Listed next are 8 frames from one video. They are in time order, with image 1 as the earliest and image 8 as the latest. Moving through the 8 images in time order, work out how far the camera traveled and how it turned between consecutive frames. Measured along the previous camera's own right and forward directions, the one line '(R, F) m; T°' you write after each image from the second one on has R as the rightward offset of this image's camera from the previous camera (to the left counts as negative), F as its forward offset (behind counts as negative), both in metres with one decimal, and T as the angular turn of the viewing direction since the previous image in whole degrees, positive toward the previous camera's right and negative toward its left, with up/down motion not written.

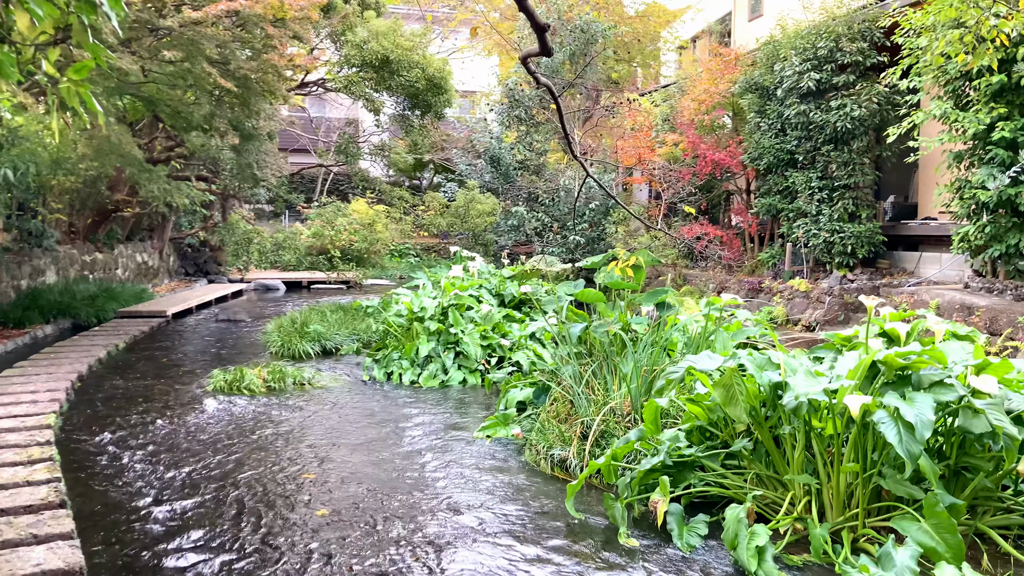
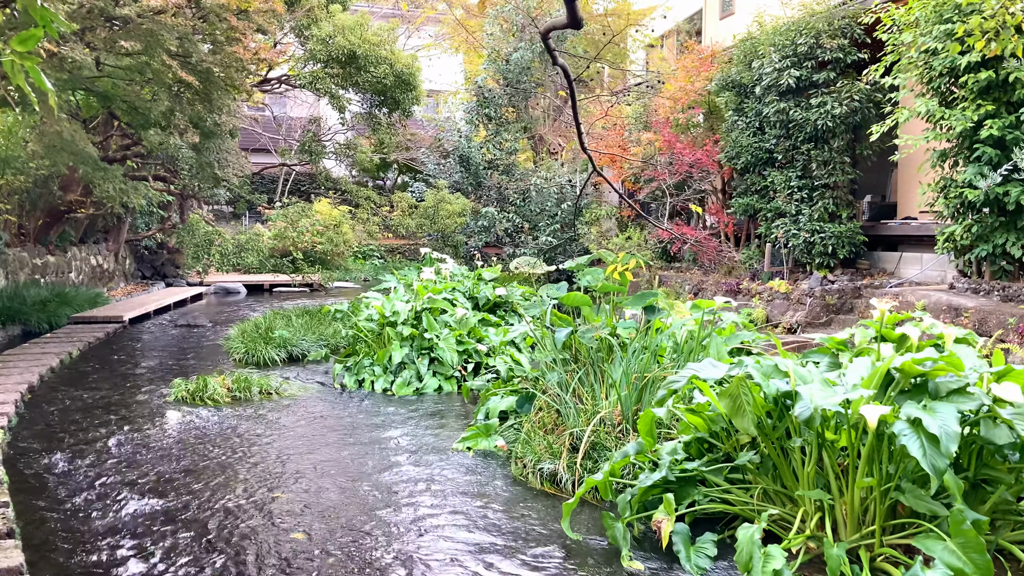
(-0.1, +0.2) m; +2°
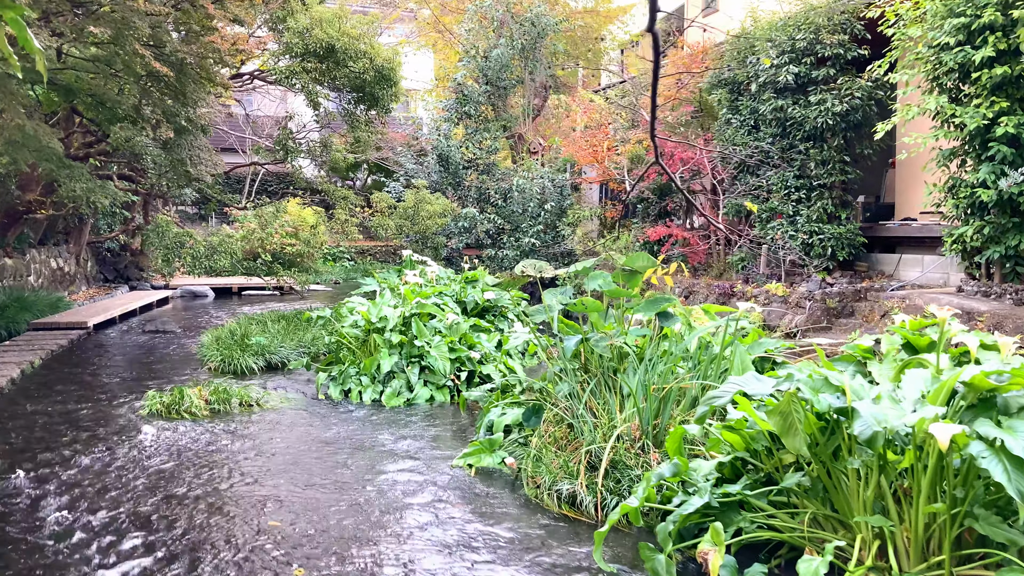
(-0.2, +0.3) m; +2°
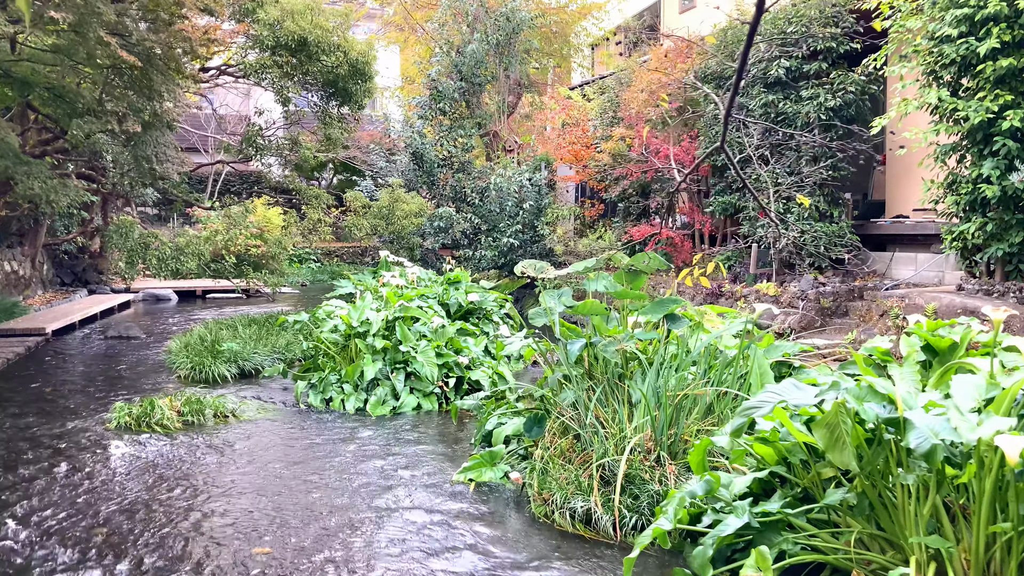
(-0.2, +0.3) m; +2°
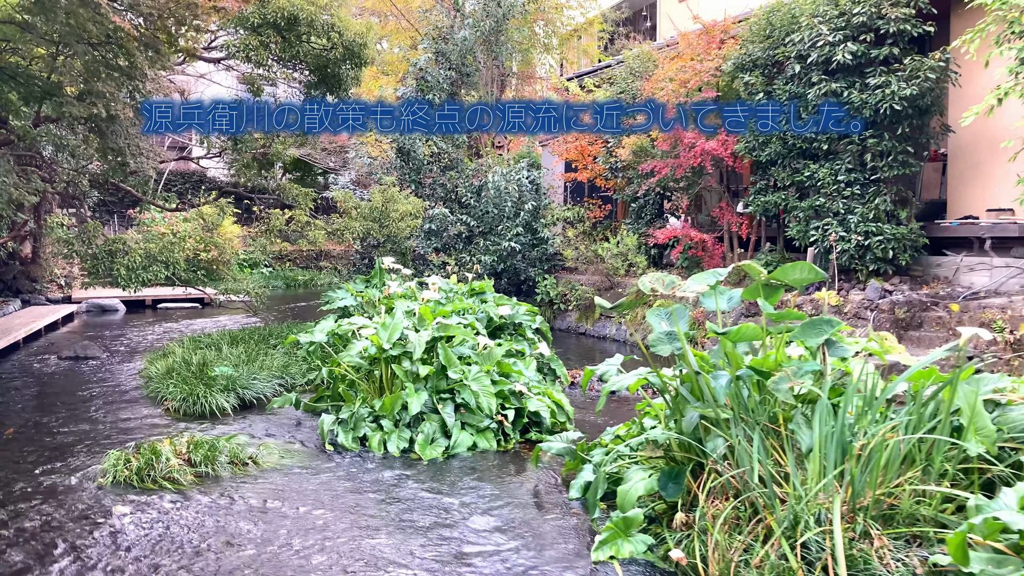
(-0.7, +0.9) m; +4°
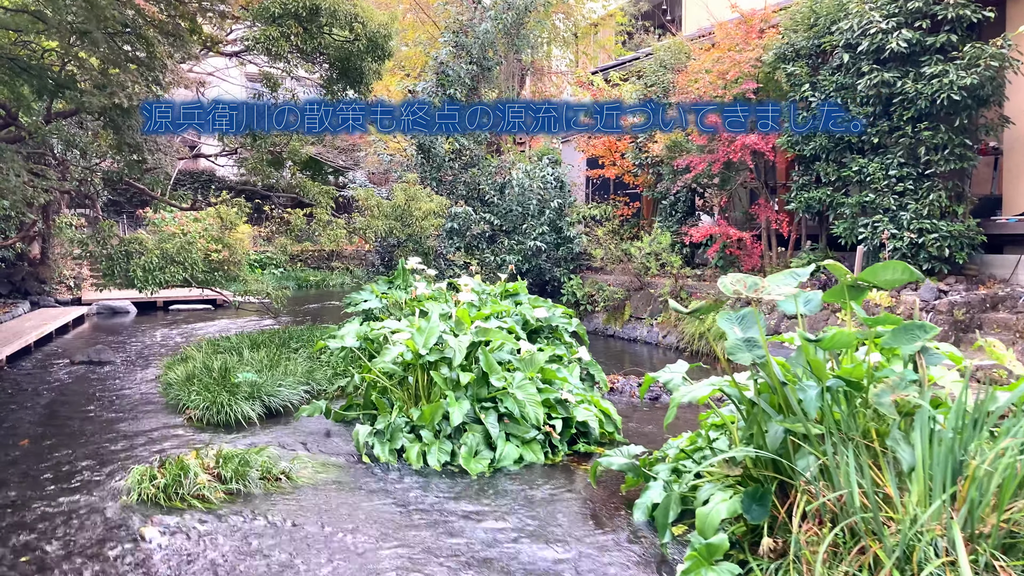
(-0.2, +0.3) m; 0°
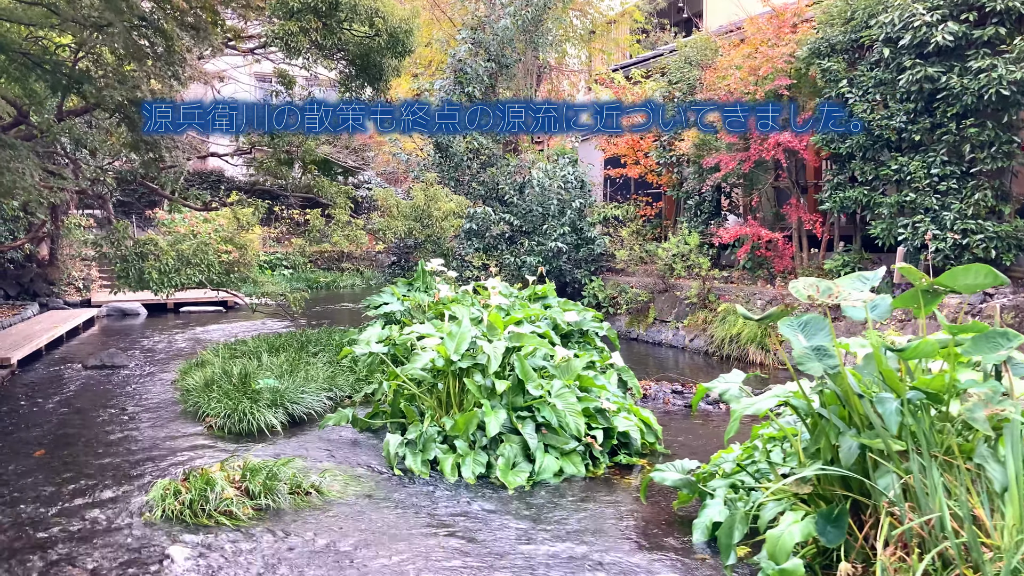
(-0.2, +0.2) m; 0°
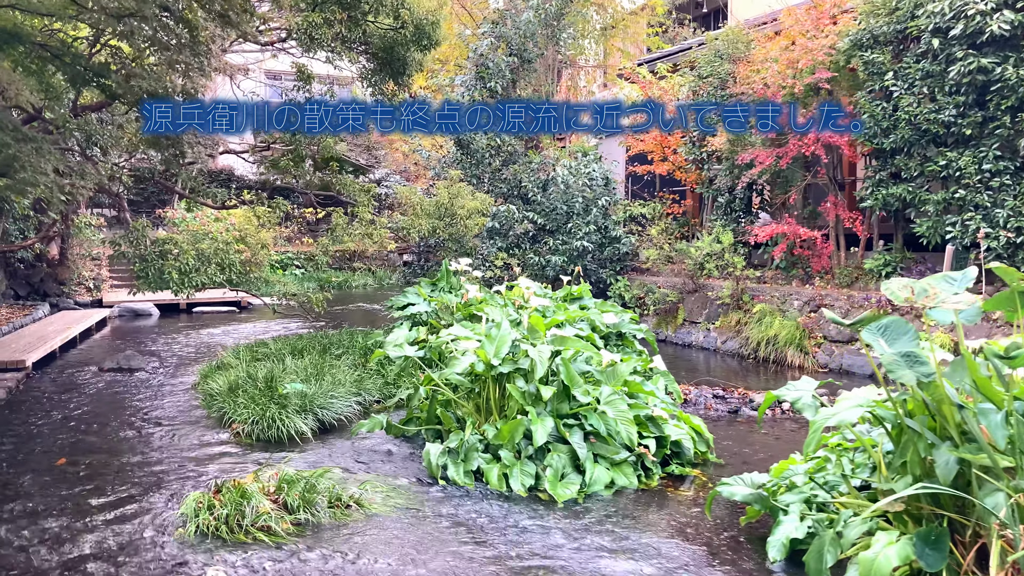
(-0.2, +0.2) m; 0°
